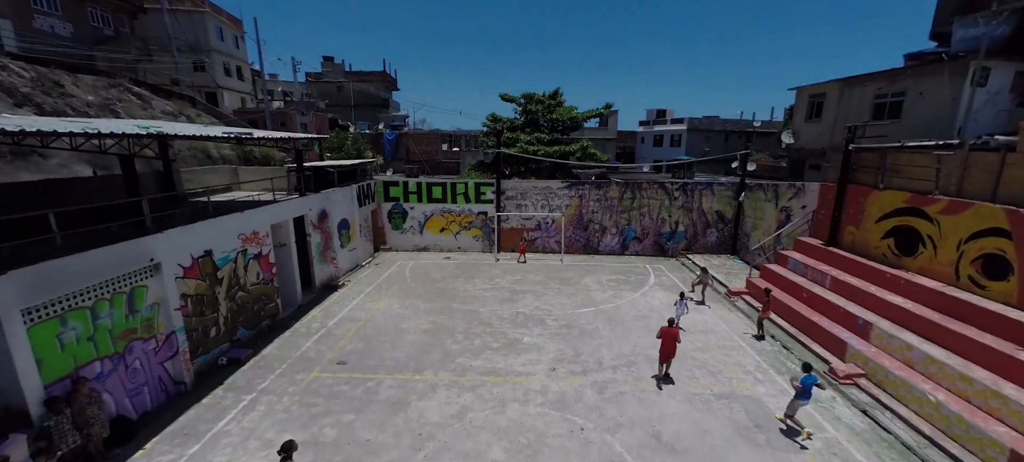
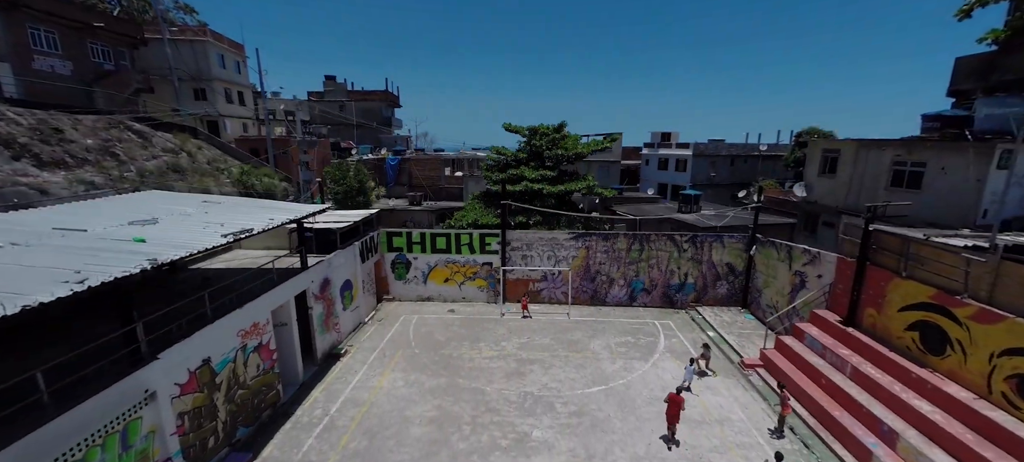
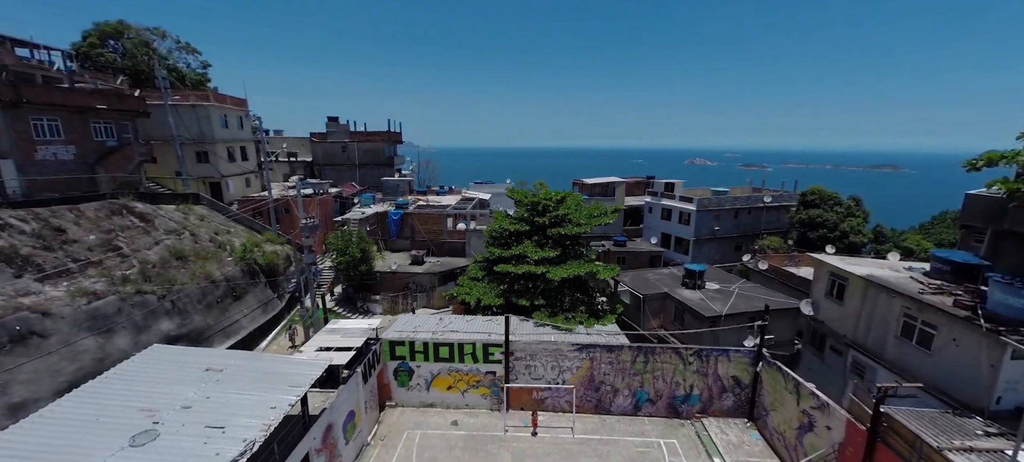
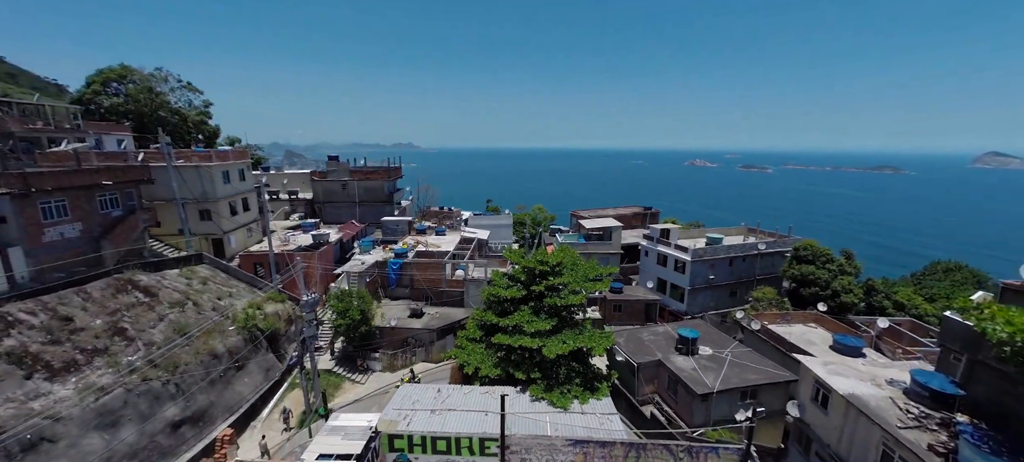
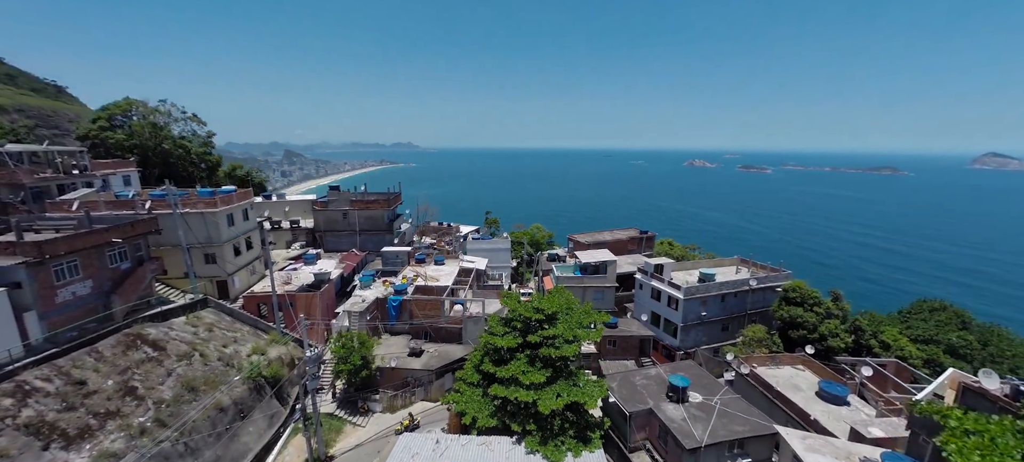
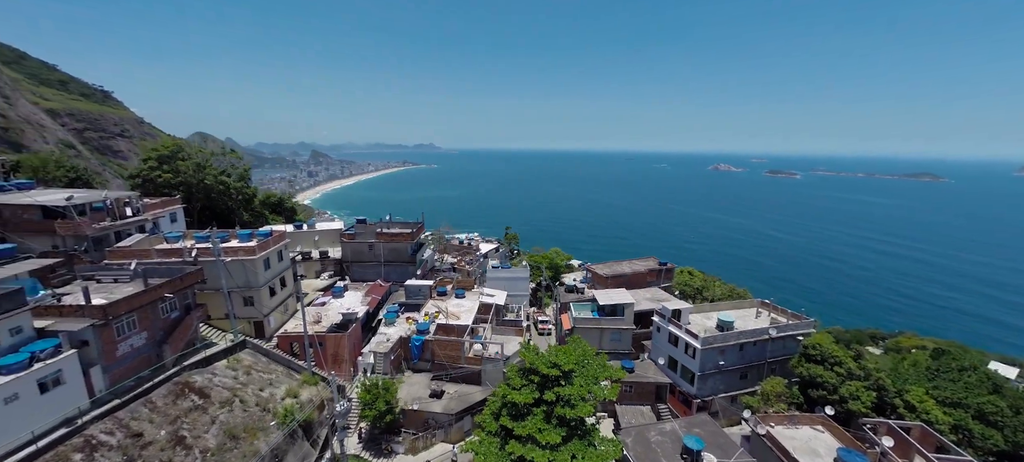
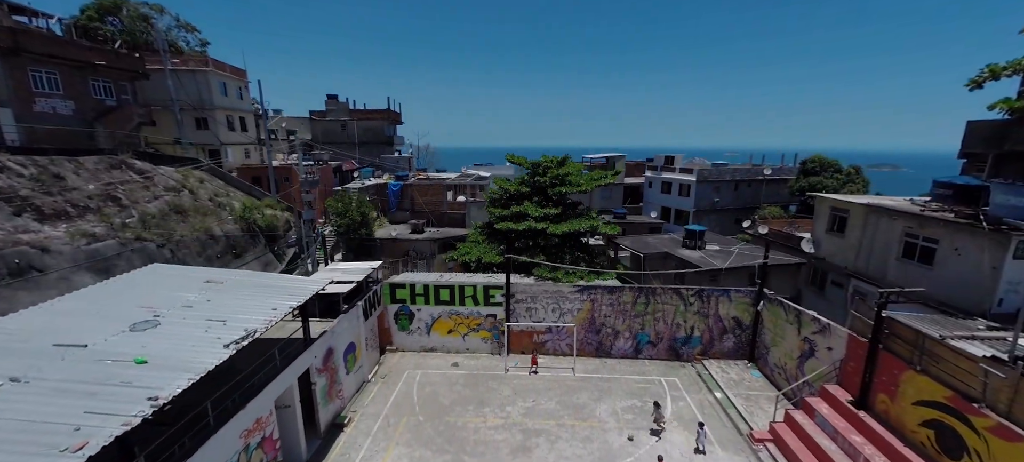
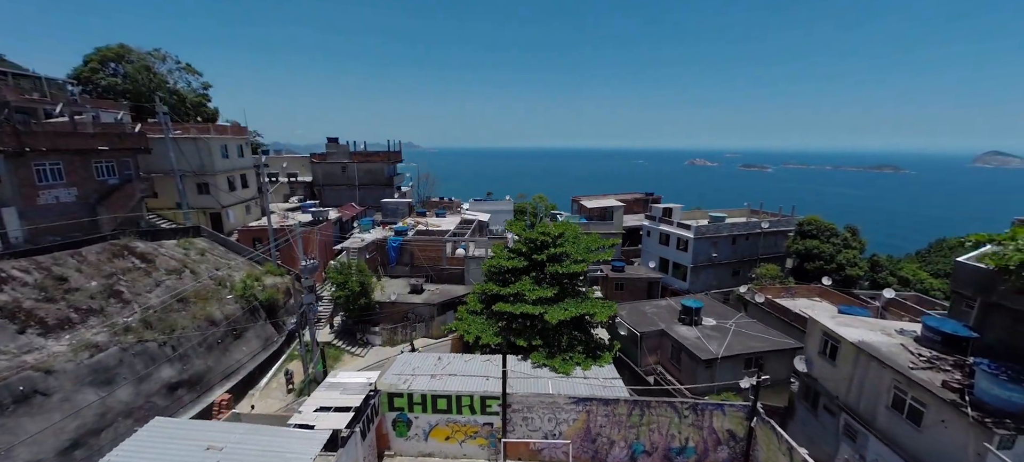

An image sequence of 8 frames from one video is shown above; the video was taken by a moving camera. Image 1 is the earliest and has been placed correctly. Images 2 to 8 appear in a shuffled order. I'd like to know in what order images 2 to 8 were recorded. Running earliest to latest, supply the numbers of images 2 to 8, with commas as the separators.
2, 7, 3, 8, 4, 5, 6
